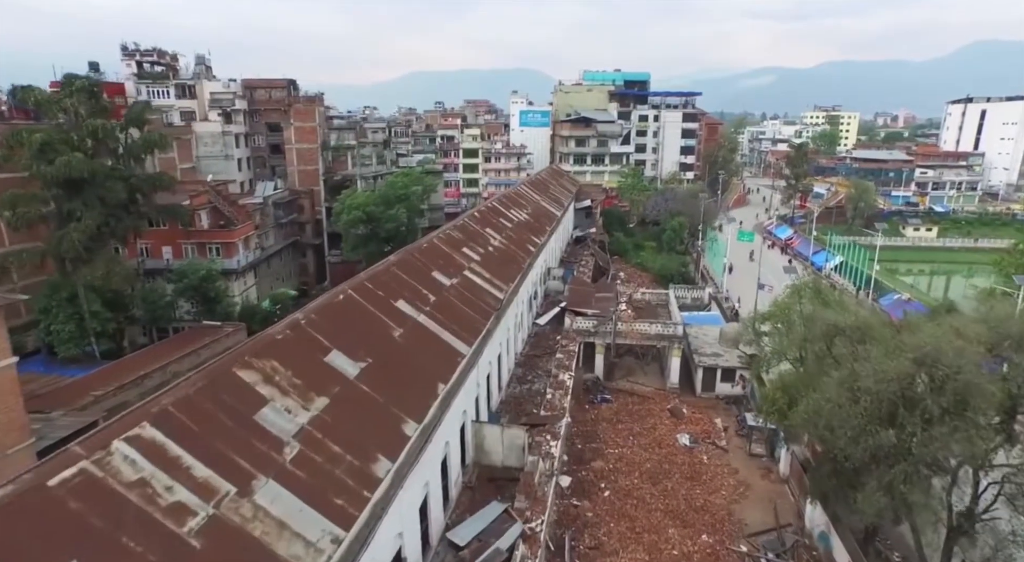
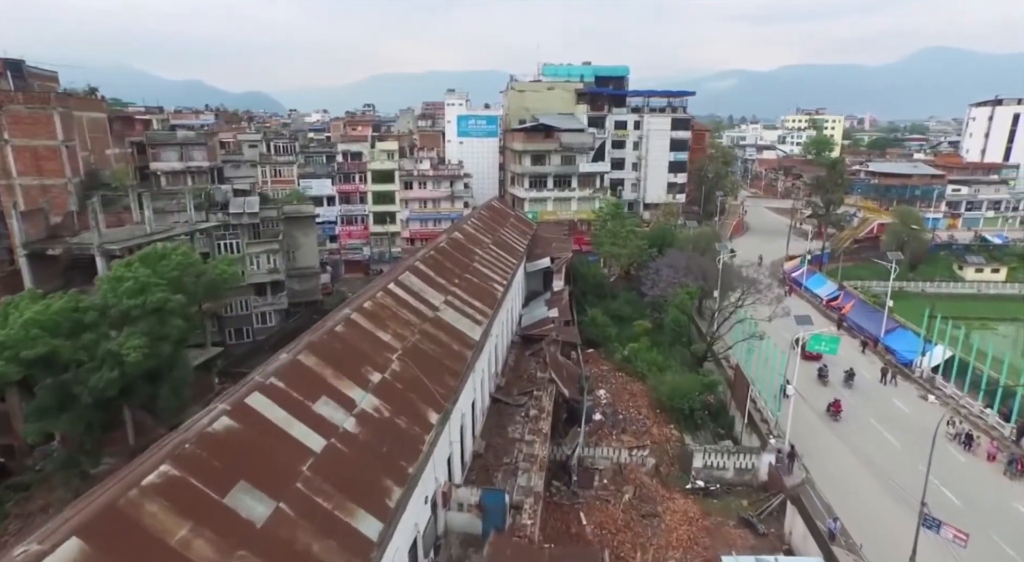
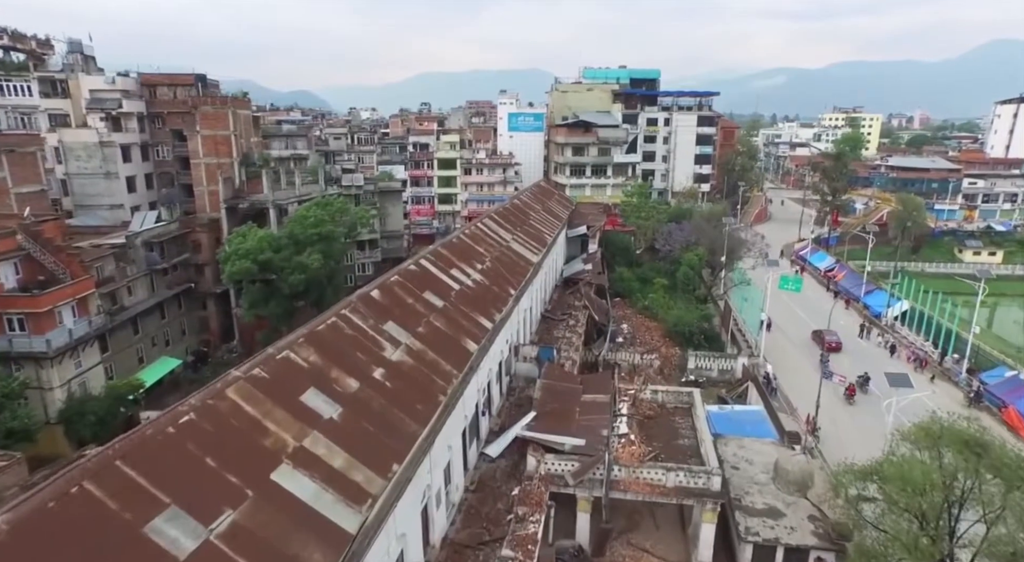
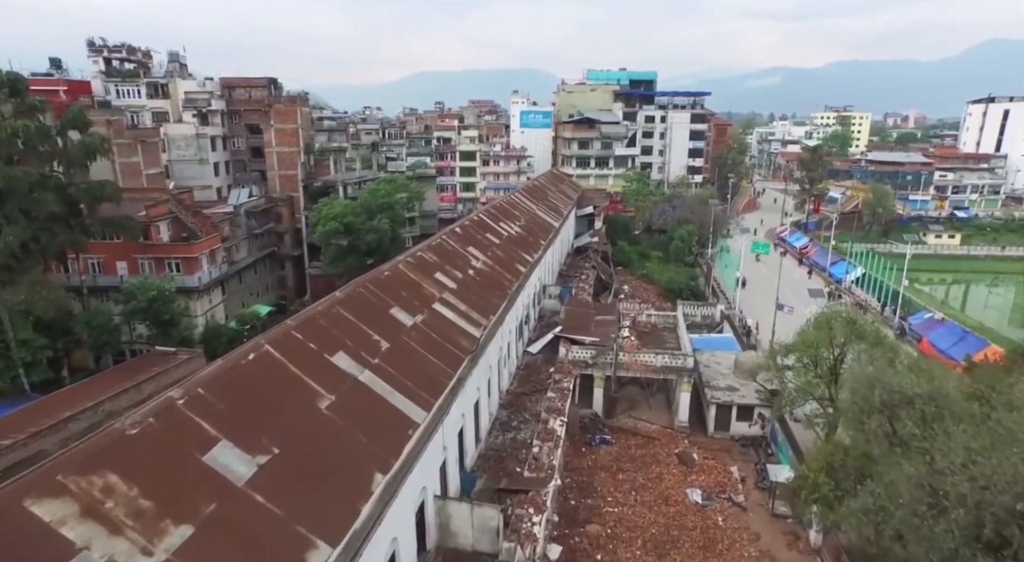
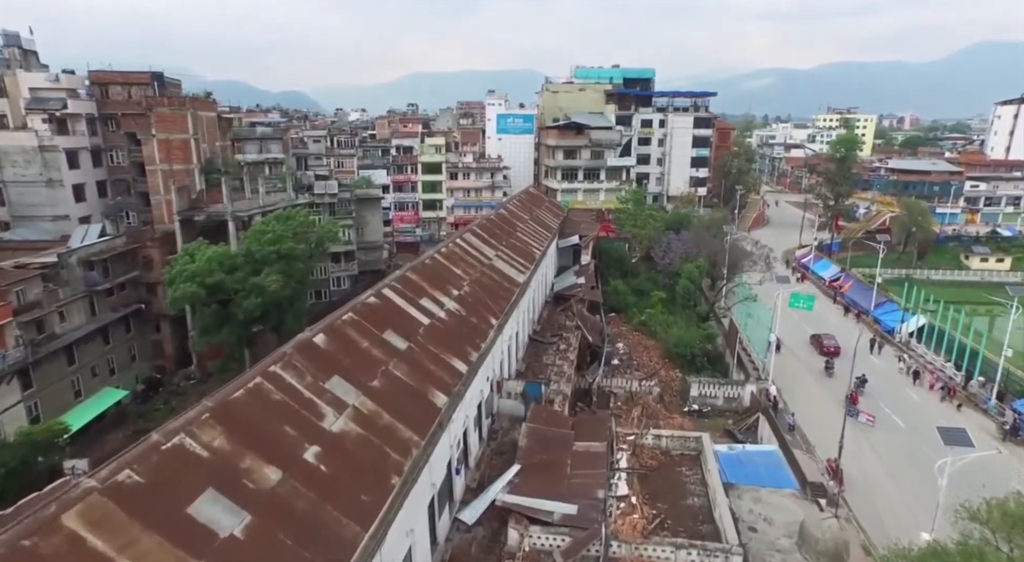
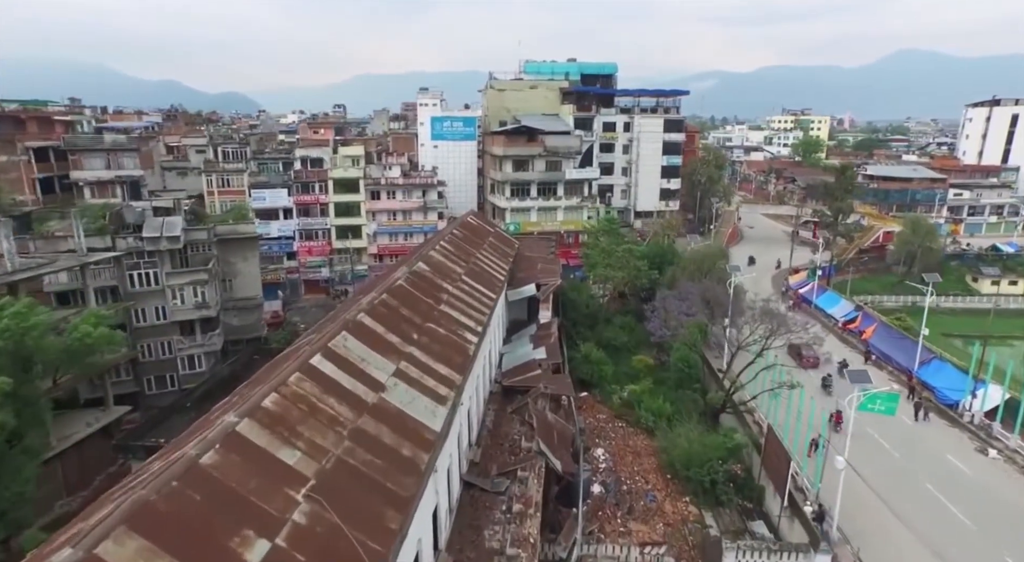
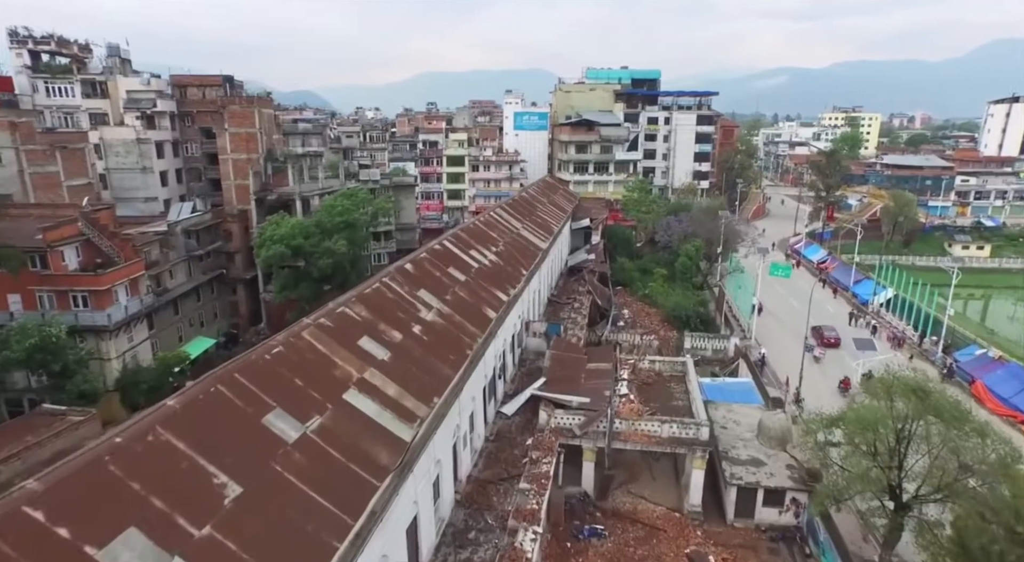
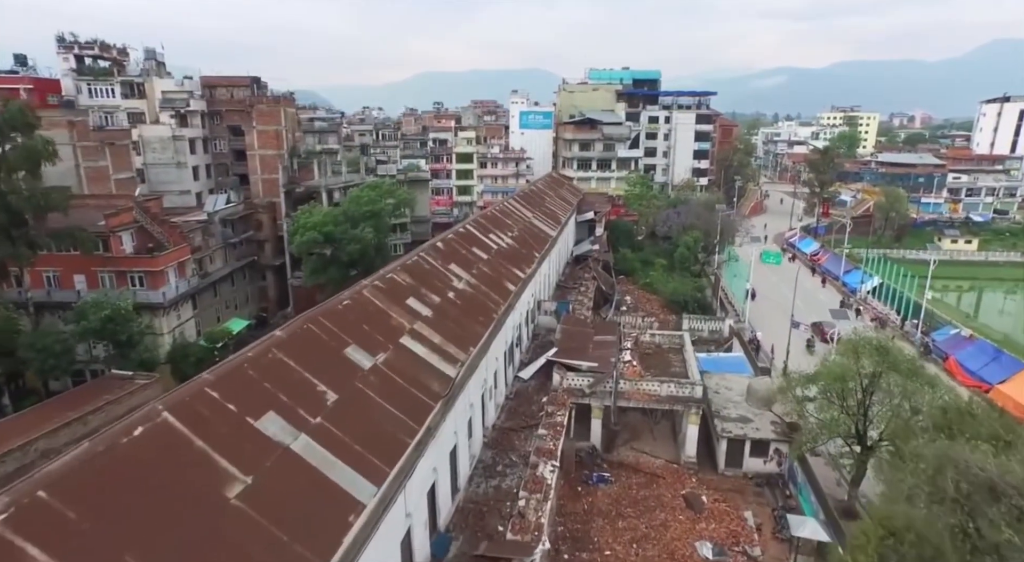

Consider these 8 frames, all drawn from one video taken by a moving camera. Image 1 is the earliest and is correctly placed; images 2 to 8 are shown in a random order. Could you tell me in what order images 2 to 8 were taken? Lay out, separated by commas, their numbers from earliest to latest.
4, 8, 7, 3, 5, 2, 6
